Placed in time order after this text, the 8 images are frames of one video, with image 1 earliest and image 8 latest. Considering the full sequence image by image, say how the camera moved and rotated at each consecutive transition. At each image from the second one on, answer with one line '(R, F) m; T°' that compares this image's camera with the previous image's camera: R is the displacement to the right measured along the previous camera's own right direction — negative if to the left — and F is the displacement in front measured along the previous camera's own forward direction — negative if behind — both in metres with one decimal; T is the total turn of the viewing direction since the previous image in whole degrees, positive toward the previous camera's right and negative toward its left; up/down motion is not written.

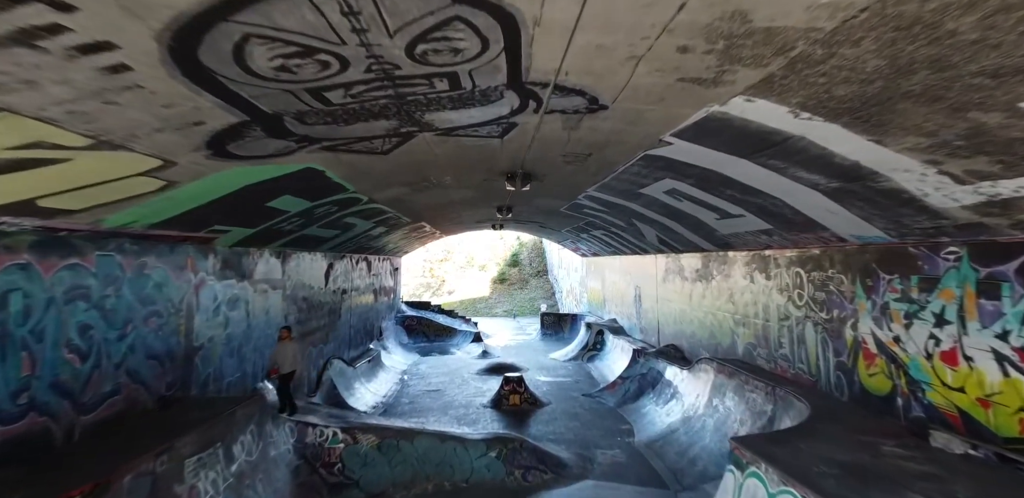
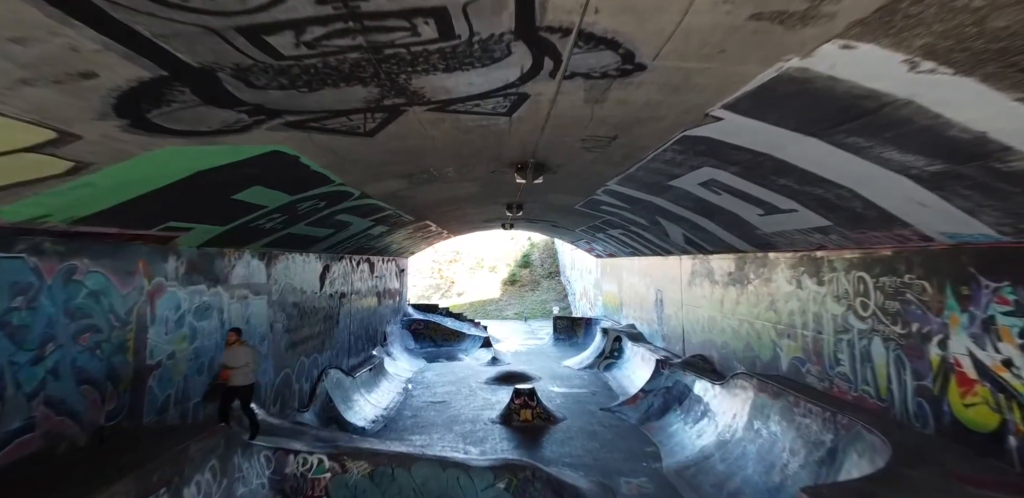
(0.0, +0.9) m; -2°
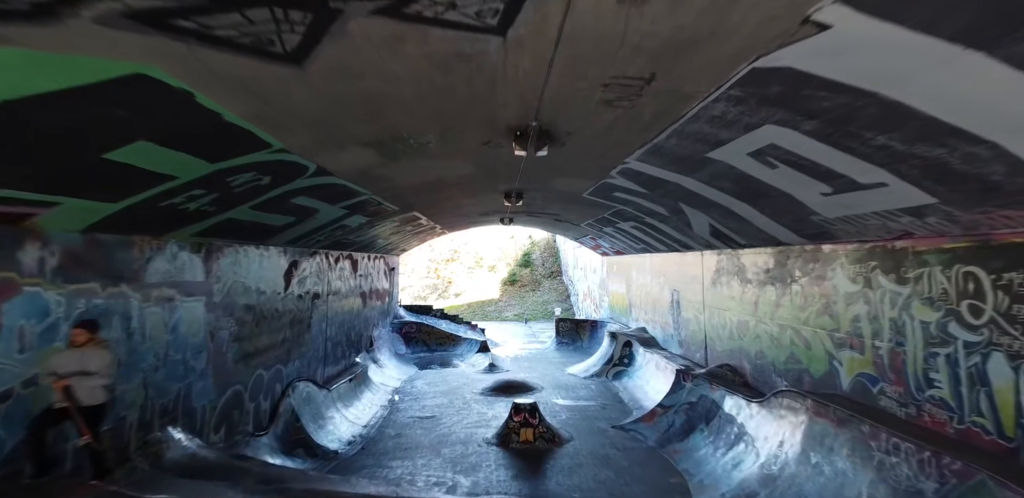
(0.0, +1.4) m; 0°
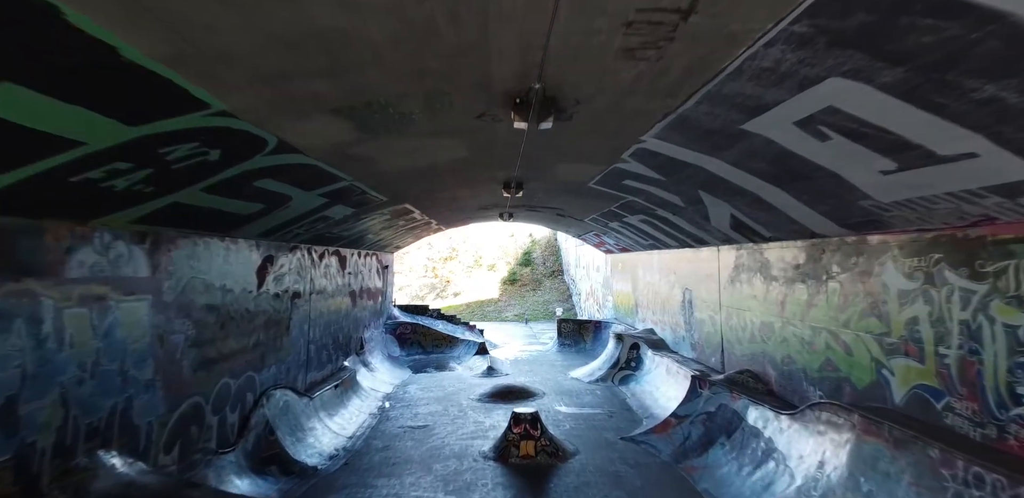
(0.0, +0.9) m; 0°
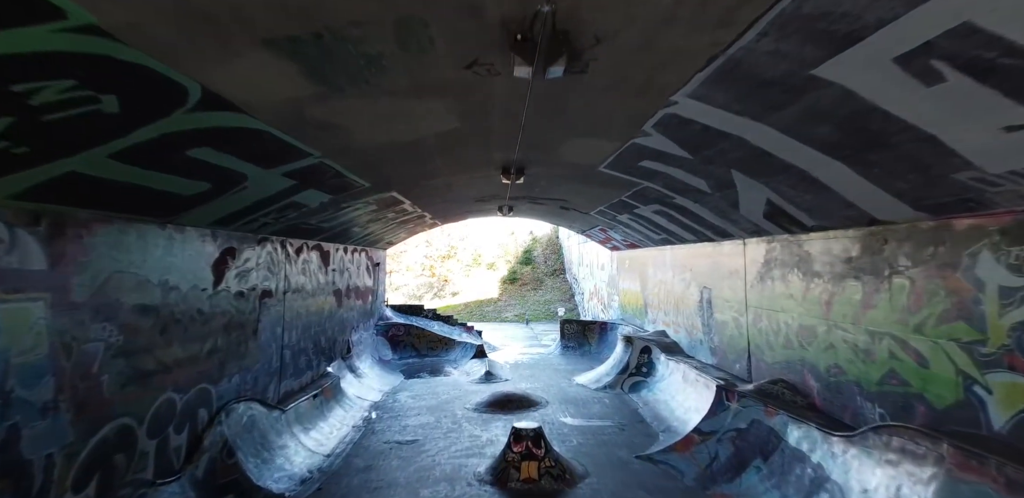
(0.0, +1.1) m; 0°
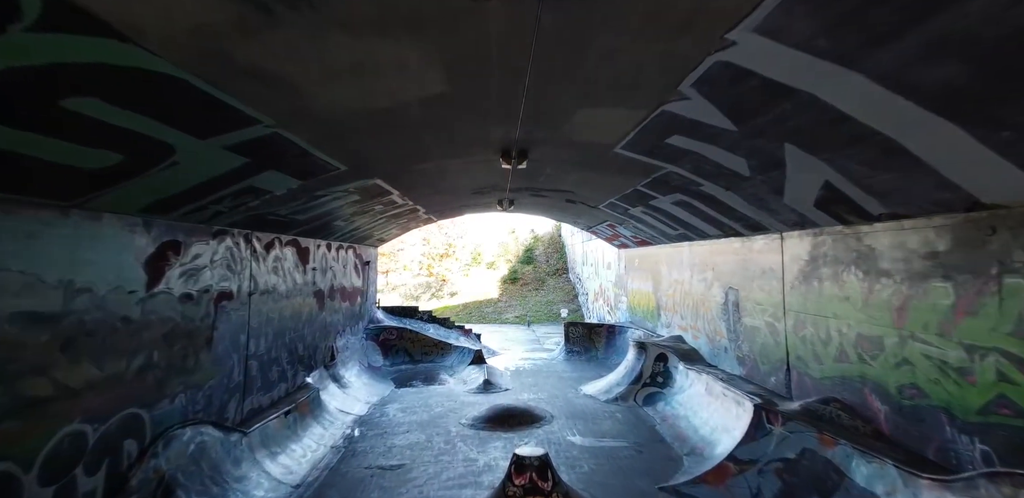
(0.0, +1.2) m; 0°
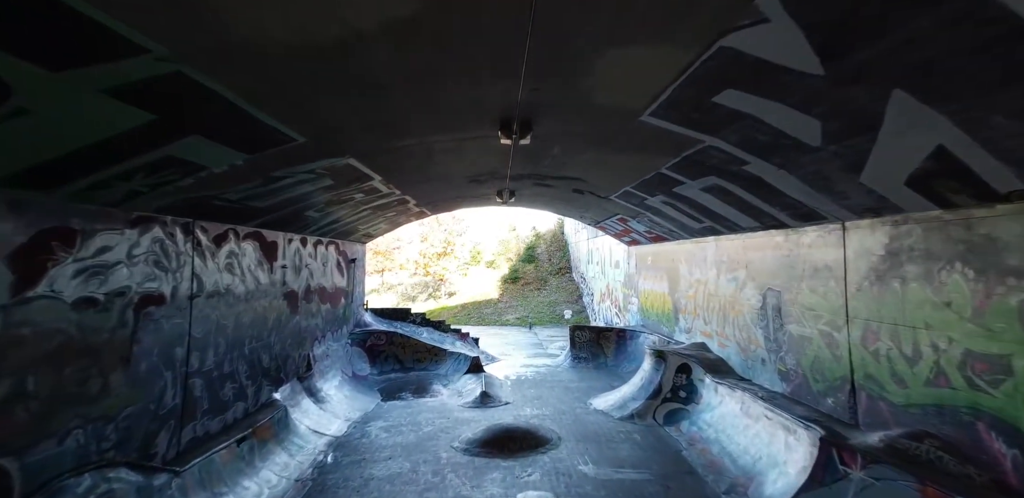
(0.0, +1.4) m; 0°
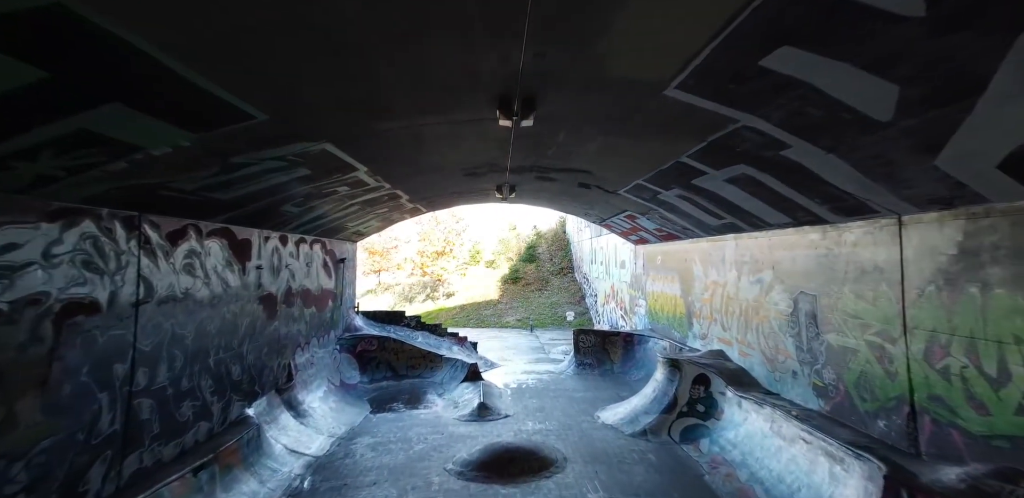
(0.0, +0.9) m; 0°
